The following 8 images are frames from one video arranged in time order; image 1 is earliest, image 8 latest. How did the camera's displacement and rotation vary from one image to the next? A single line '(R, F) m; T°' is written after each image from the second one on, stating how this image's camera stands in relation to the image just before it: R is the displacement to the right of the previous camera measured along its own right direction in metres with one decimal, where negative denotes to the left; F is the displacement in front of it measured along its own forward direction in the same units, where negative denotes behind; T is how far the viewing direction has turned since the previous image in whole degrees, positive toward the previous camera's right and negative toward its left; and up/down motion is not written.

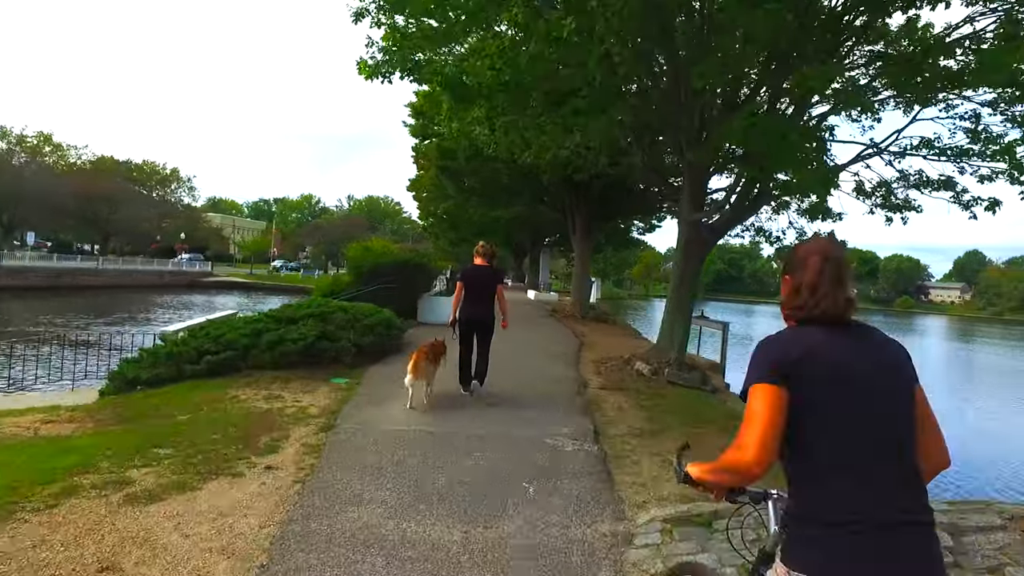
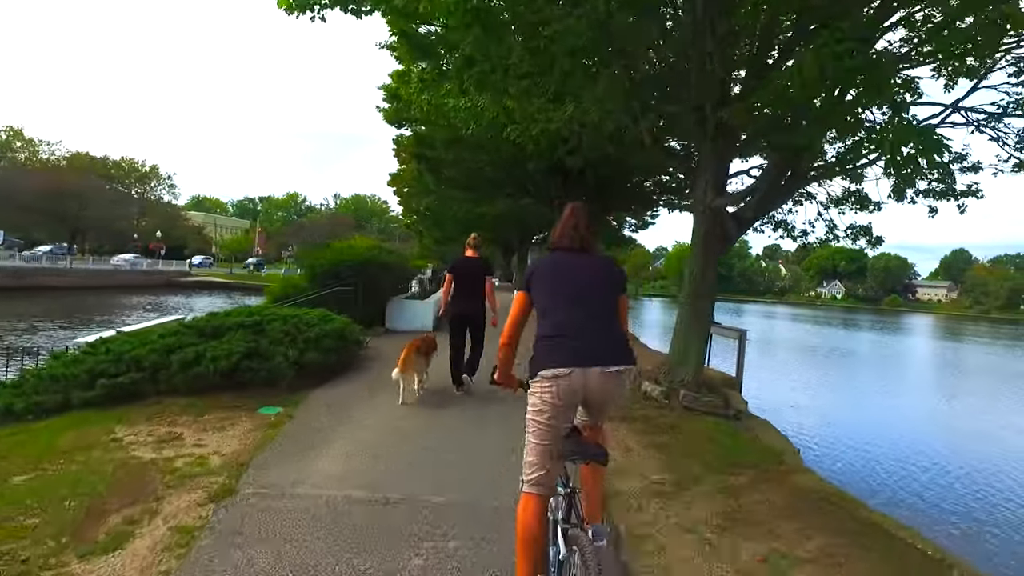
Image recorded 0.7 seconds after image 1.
(+0.1, +1.7) m; +1°
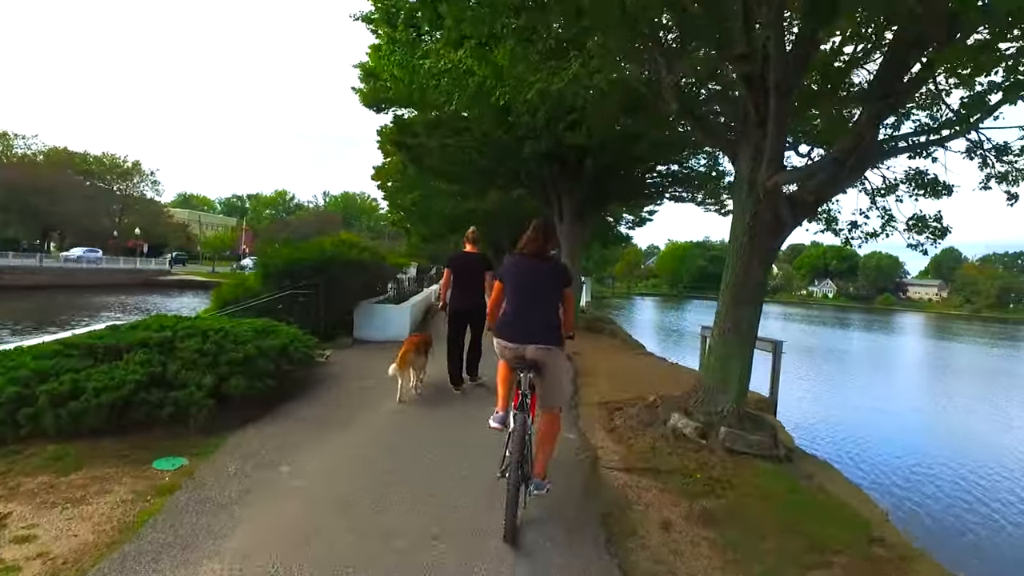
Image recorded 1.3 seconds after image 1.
(0.0, +1.8) m; +1°
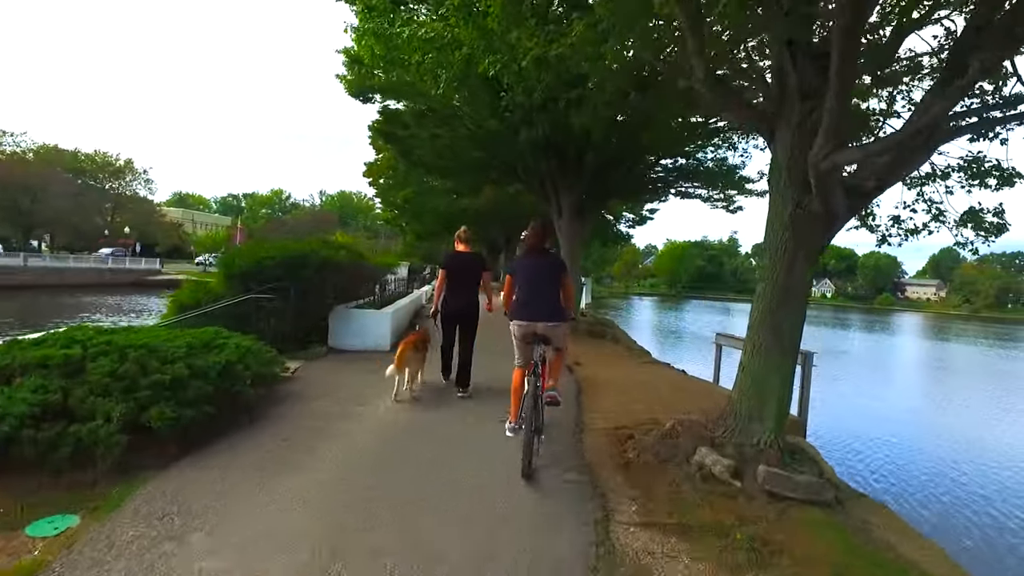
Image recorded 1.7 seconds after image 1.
(+0.1, +1.1) m; 0°
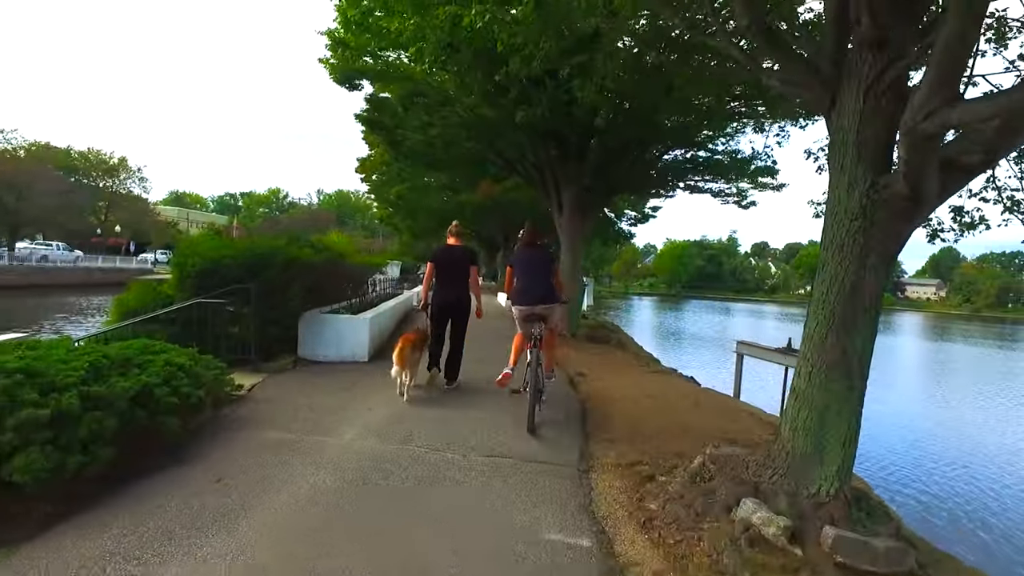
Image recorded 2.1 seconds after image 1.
(0.0, +1.1) m; 0°
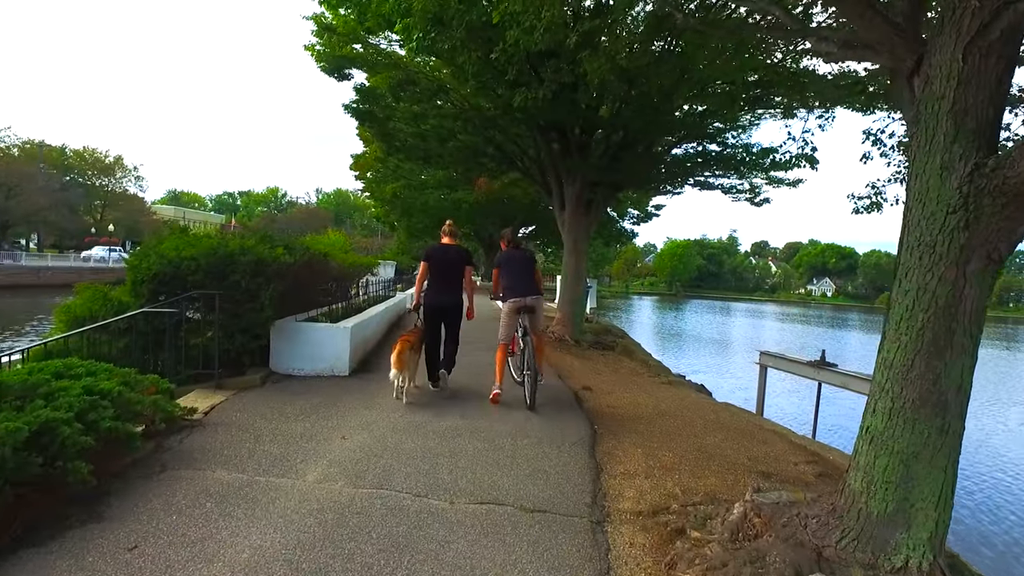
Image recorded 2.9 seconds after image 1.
(0.0, +0.9) m; 0°
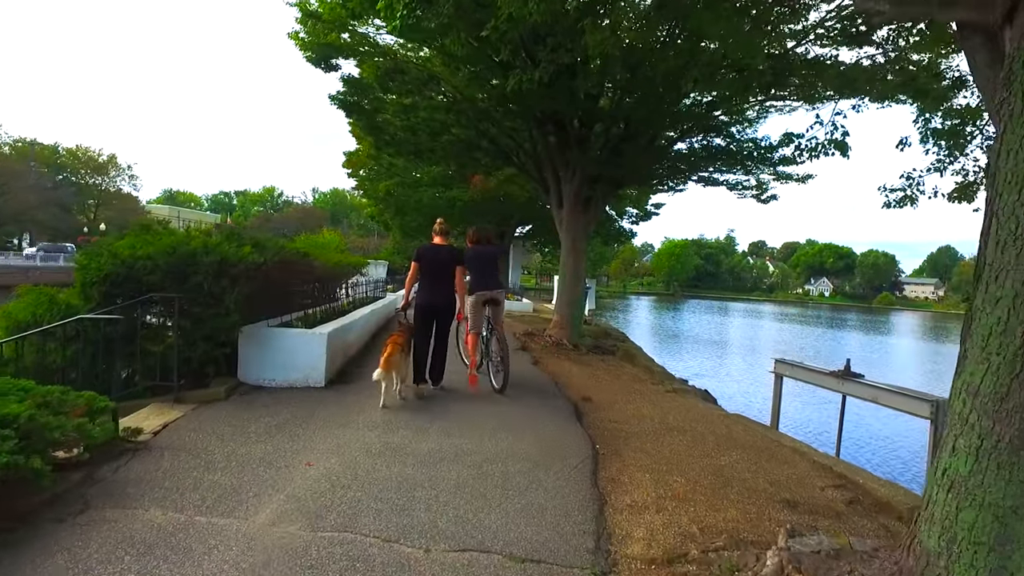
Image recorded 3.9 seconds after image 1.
(0.0, +0.7) m; 0°
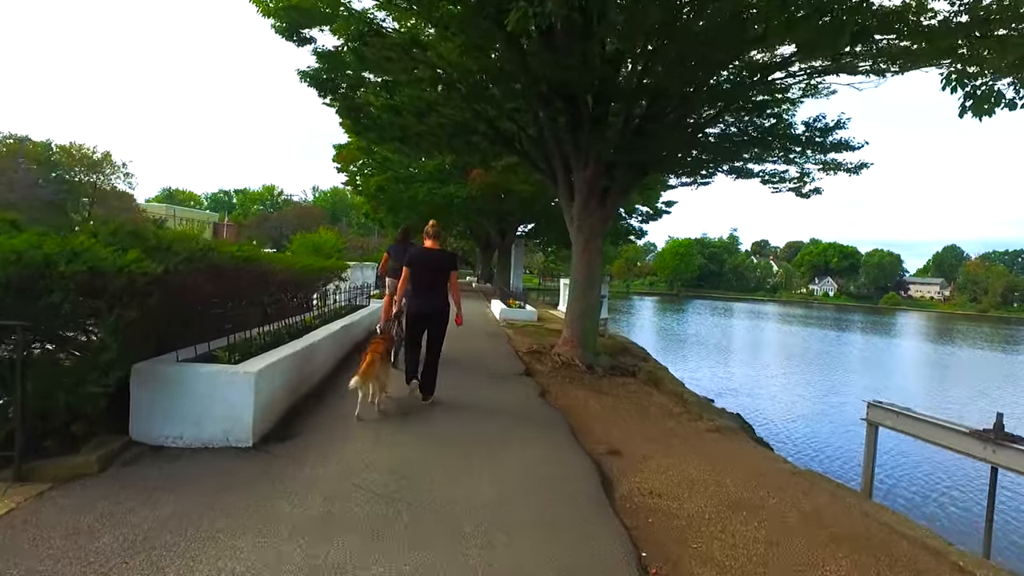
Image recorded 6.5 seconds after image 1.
(0.0, +1.9) m; 0°
